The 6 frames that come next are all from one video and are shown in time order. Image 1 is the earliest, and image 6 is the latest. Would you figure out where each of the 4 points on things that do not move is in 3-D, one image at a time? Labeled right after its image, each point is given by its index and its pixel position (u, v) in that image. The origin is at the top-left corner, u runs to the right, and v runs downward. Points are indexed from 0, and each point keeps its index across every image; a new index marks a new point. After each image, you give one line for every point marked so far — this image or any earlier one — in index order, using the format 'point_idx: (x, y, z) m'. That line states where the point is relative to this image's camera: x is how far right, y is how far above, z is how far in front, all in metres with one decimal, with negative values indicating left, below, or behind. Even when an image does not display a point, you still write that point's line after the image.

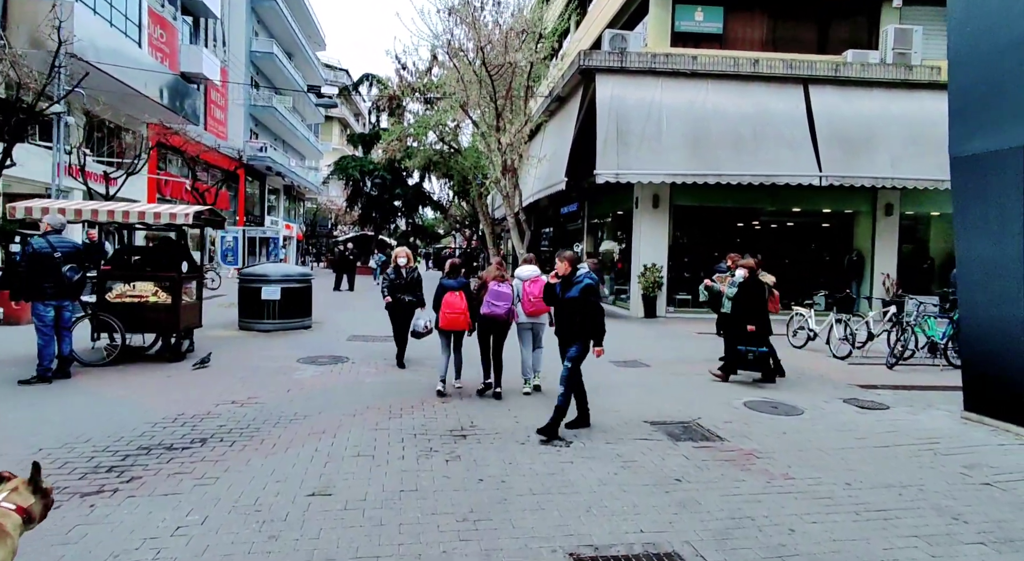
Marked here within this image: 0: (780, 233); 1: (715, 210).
0: (+6.9, +1.3, +18.1) m
1: (+5.3, +1.8, +17.8) m
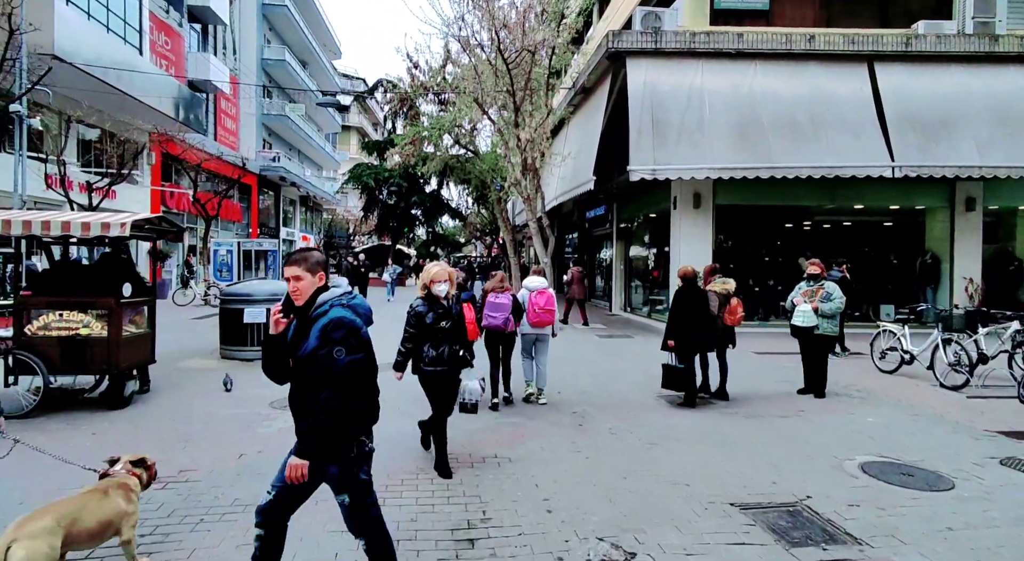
0: (+7.4, +1.1, +16.1) m
1: (+5.8, +1.6, +15.9) m
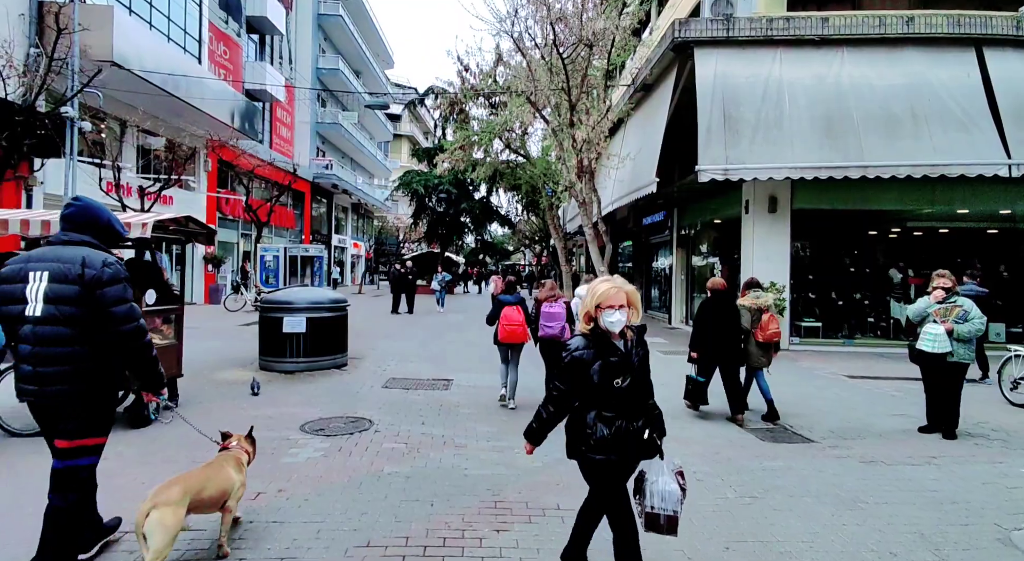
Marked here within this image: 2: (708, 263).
0: (+8.6, +0.8, +14.5) m
1: (+7.0, +1.4, +14.4) m
2: (+5.5, +0.3, +17.7) m
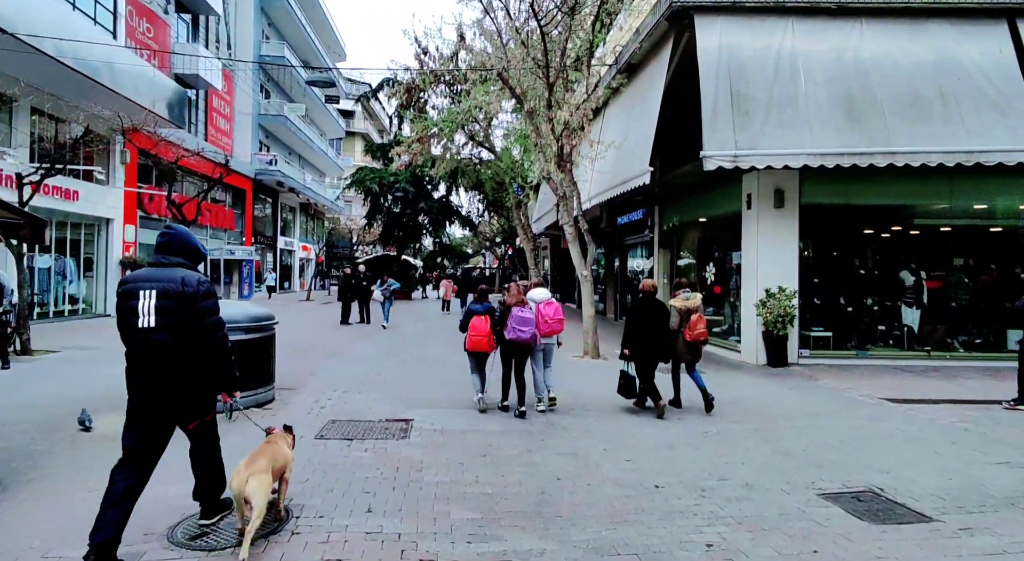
0: (+8.0, +0.8, +13.0) m
1: (+6.4, +1.3, +12.8) m
2: (+4.7, +0.3, +15.9) m
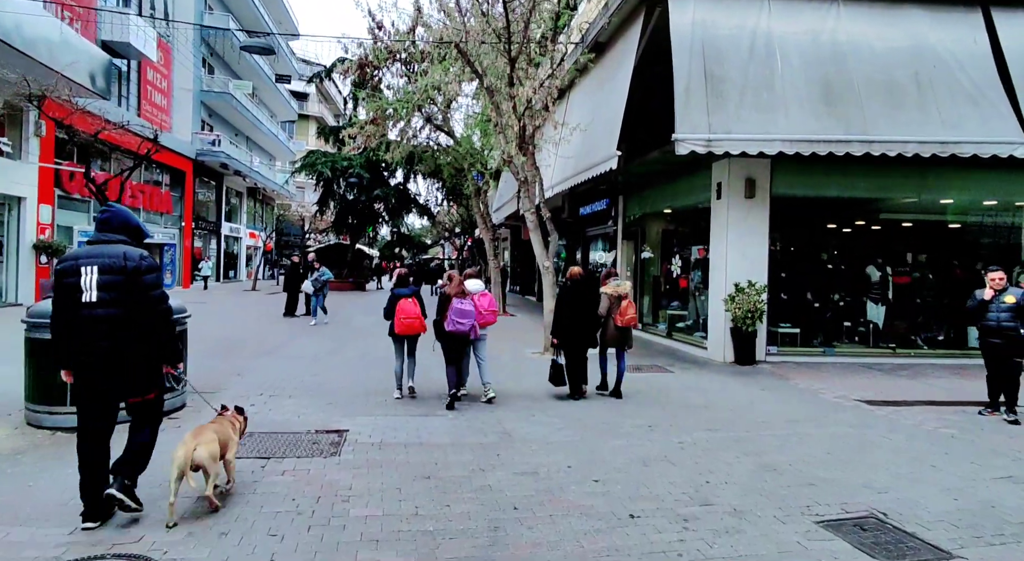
0: (+7.2, +0.9, +12.5) m
1: (+5.6, +1.4, +12.3) m
2: (+3.7, +0.4, +15.3) m
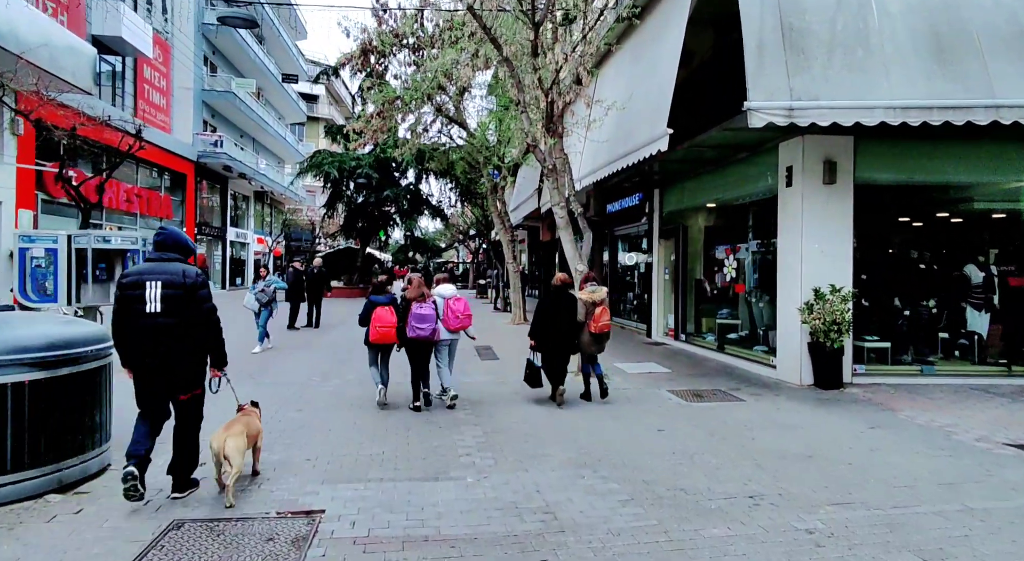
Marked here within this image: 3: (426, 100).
0: (+7.6, +0.8, +10.3) m
1: (+6.0, +1.3, +10.1) m
2: (+4.2, +0.3, +13.2) m
3: (-2.4, +5.1, +19.3) m
